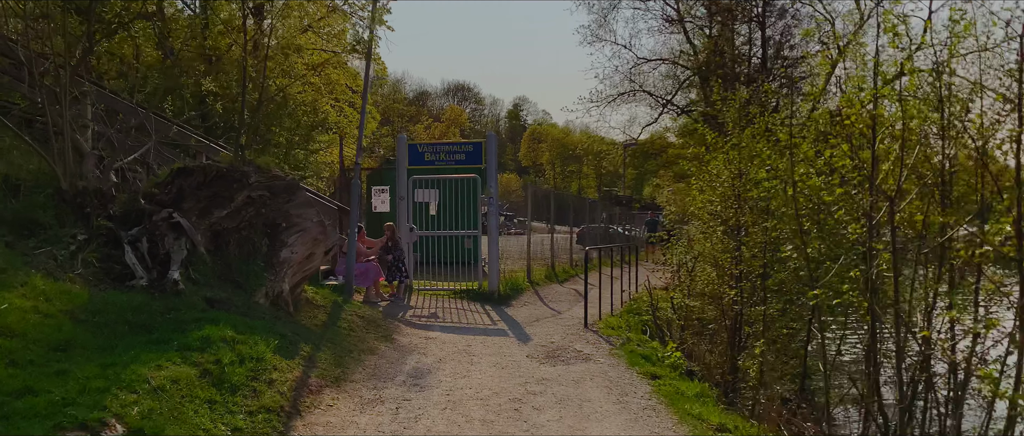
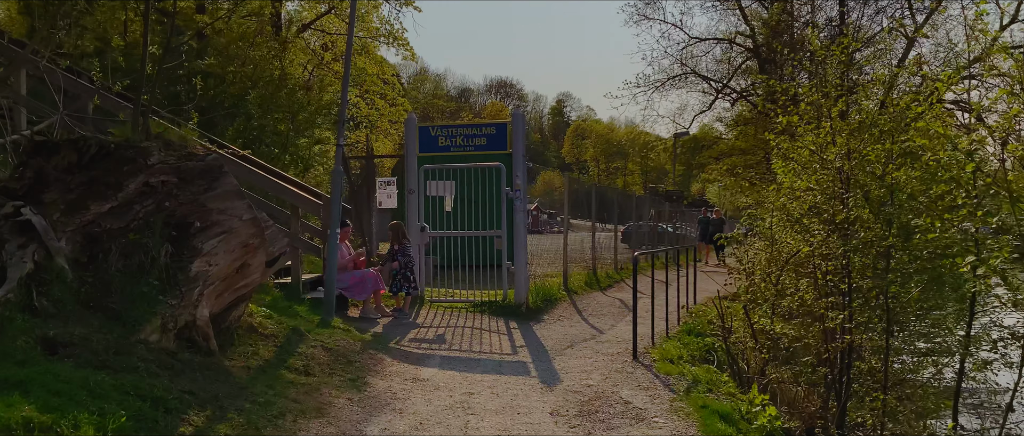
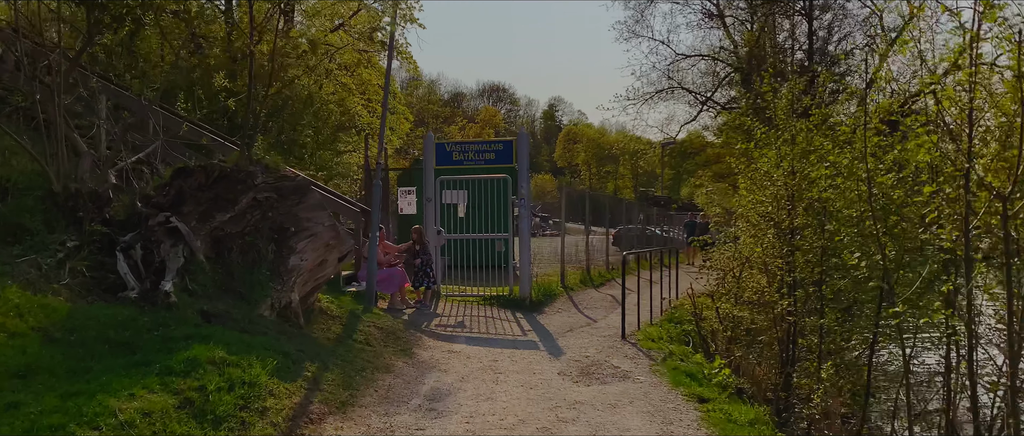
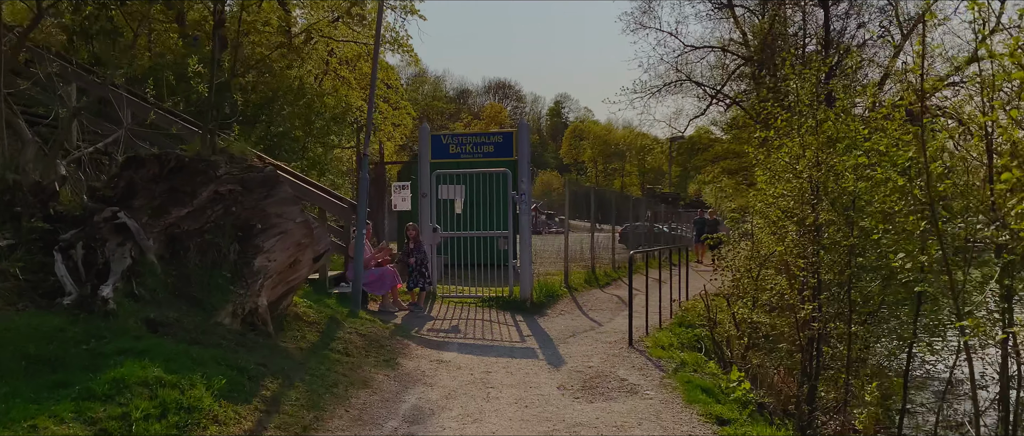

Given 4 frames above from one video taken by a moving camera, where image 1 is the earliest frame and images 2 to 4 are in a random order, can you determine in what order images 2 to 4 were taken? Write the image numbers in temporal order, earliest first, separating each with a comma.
3, 4, 2
